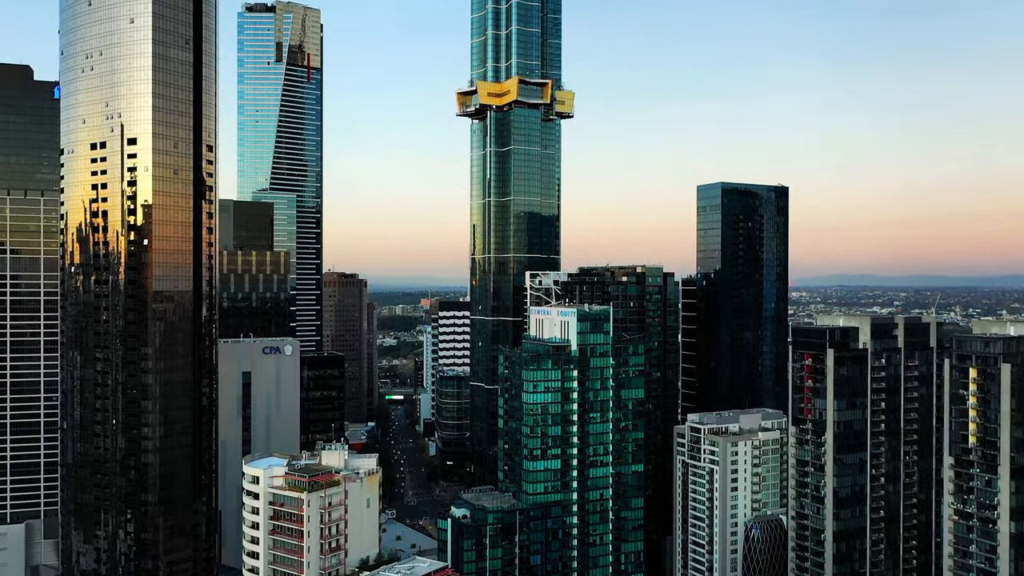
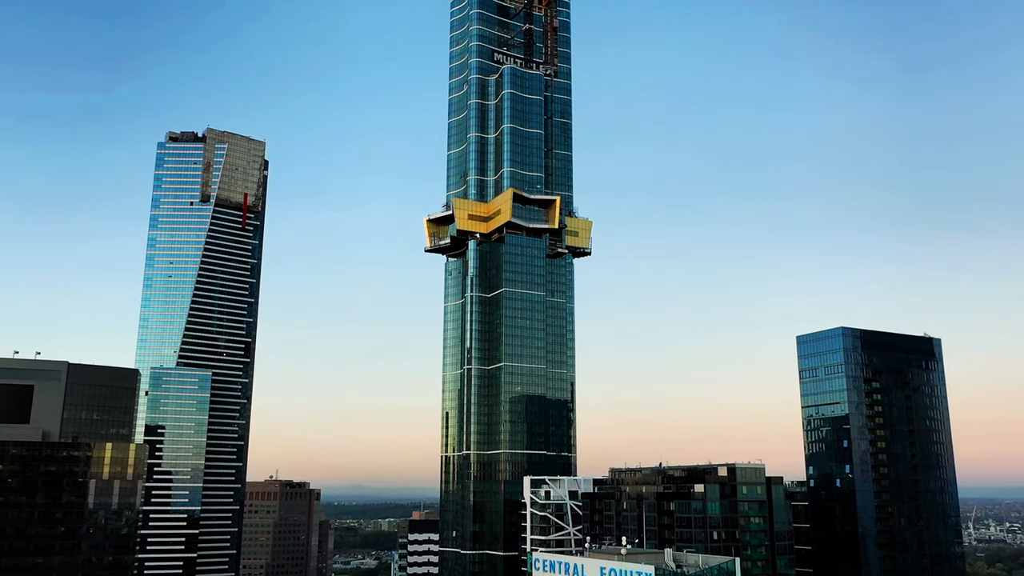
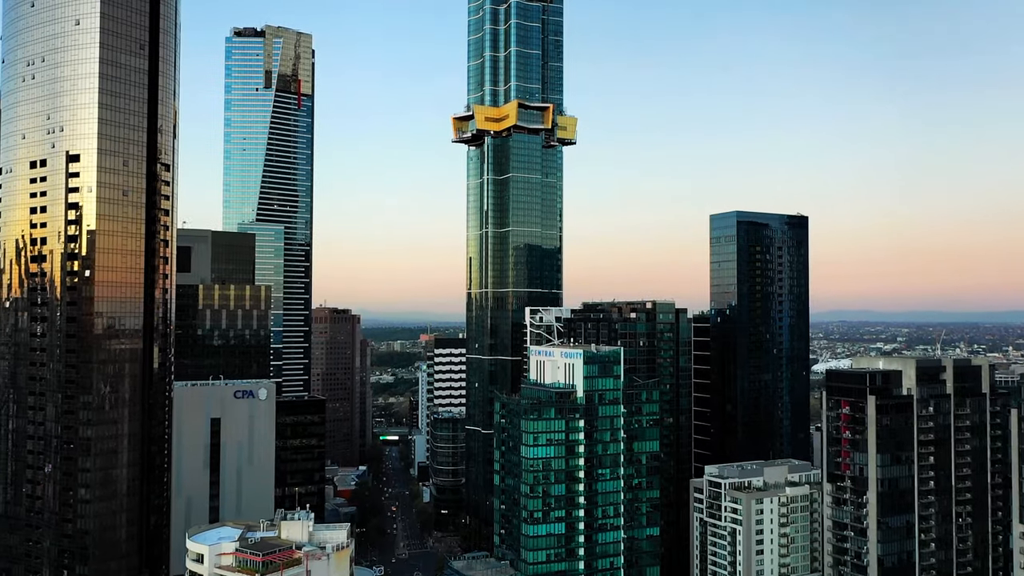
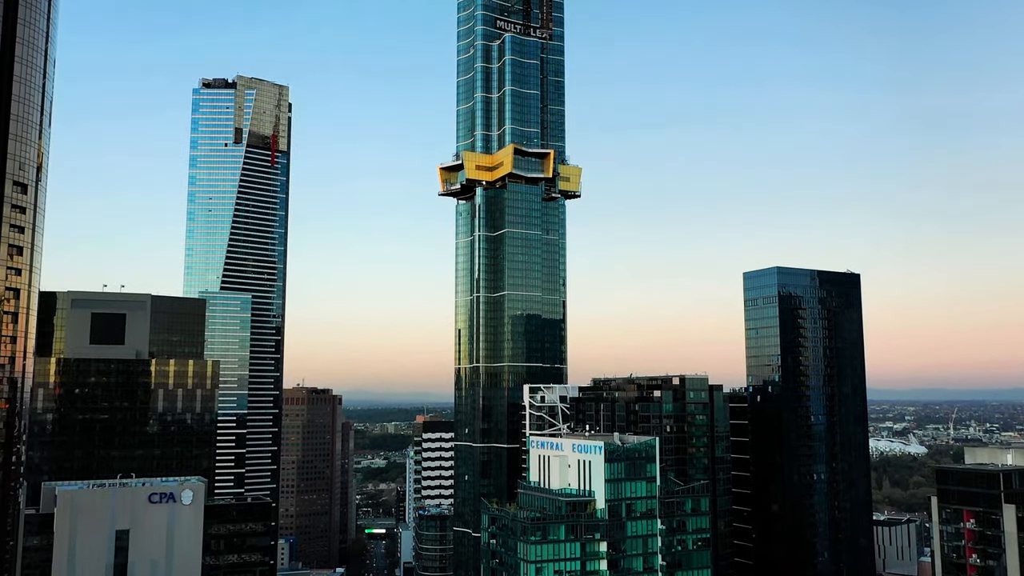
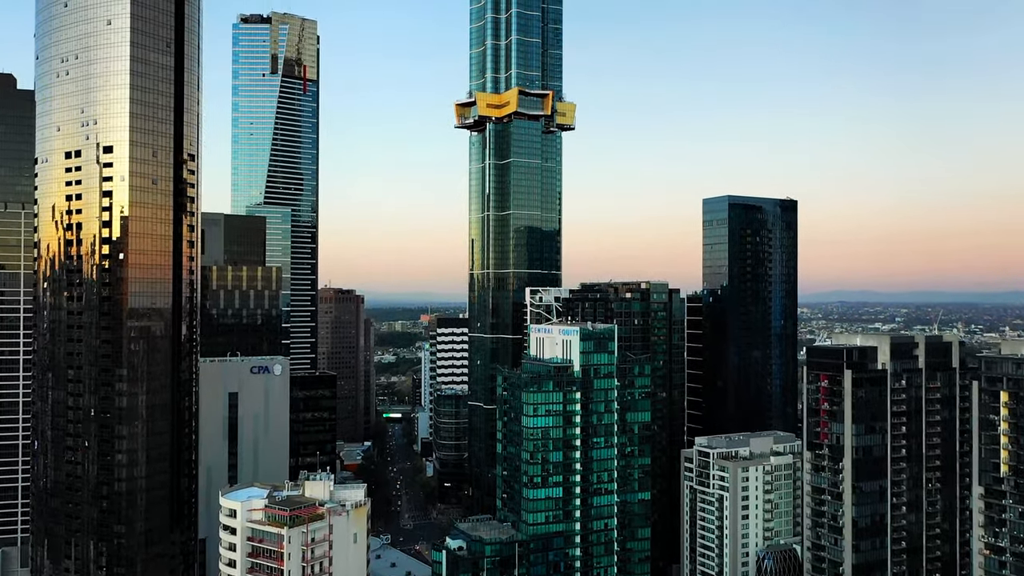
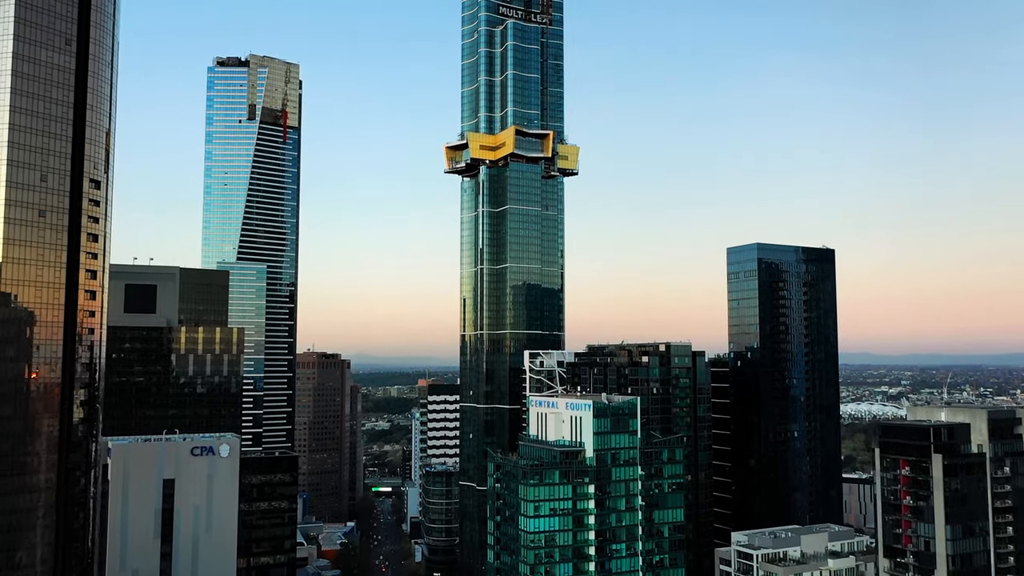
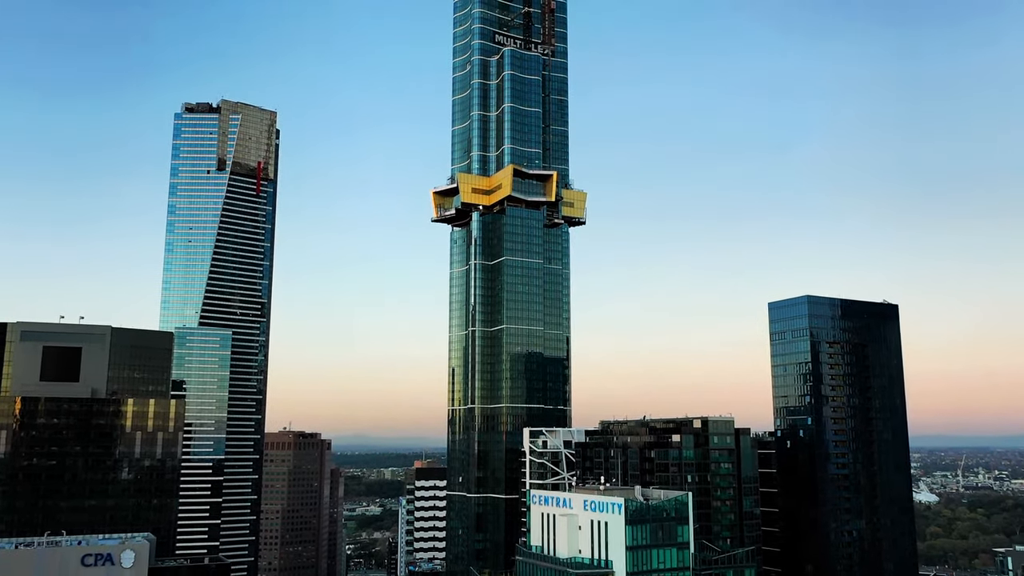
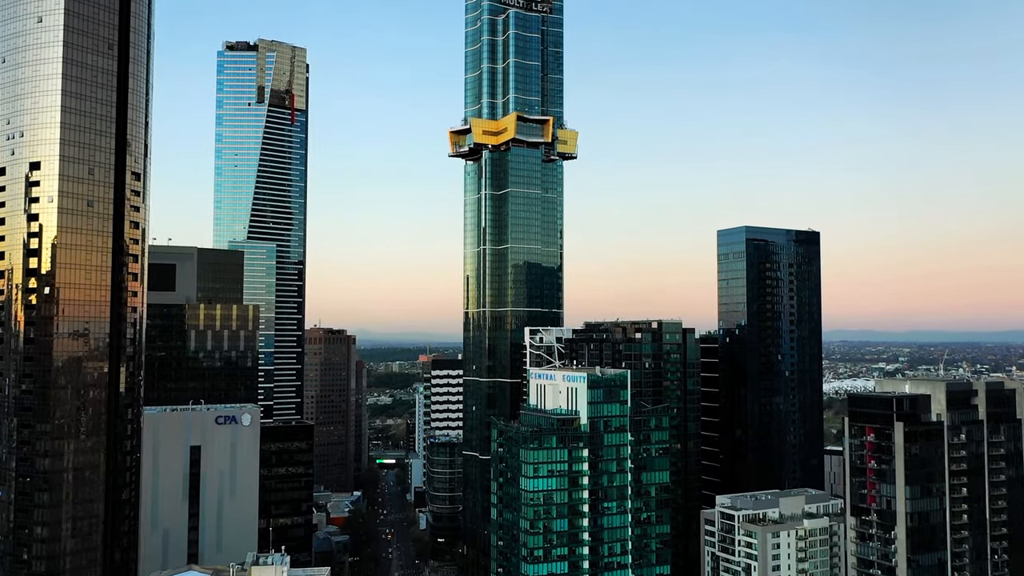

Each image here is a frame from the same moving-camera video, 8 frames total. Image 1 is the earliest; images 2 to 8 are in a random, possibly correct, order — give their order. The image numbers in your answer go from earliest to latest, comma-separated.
5, 3, 8, 6, 4, 7, 2
